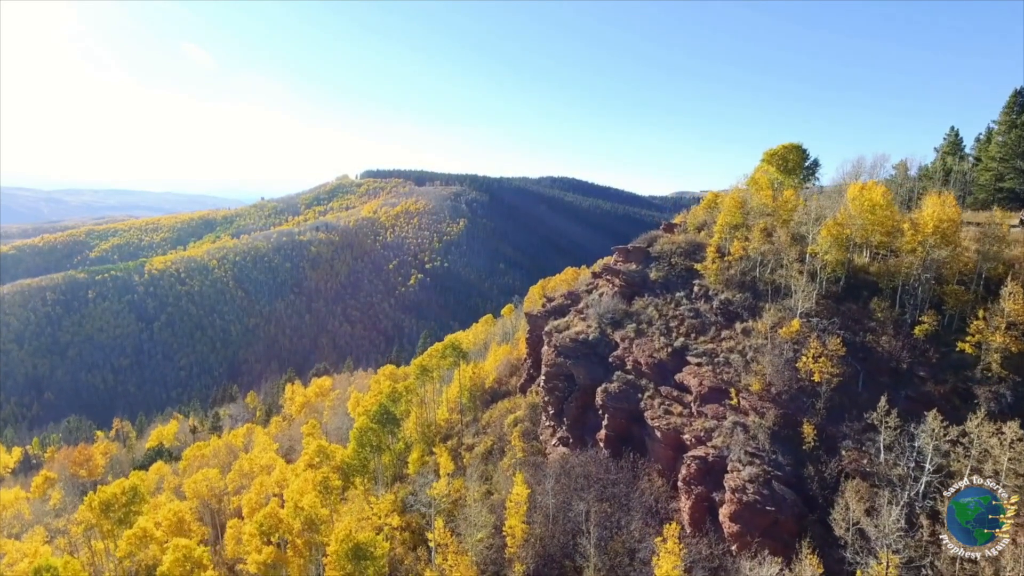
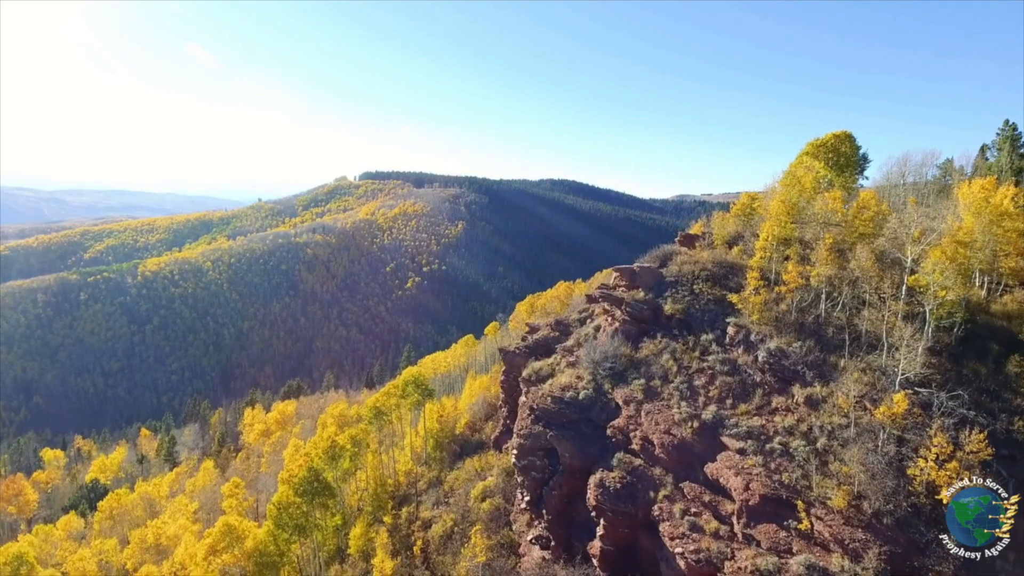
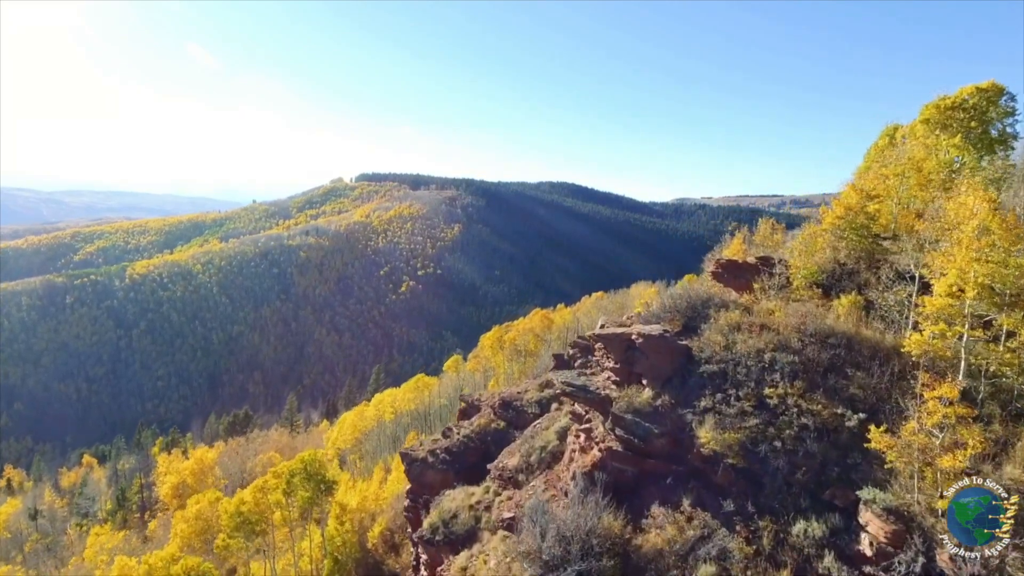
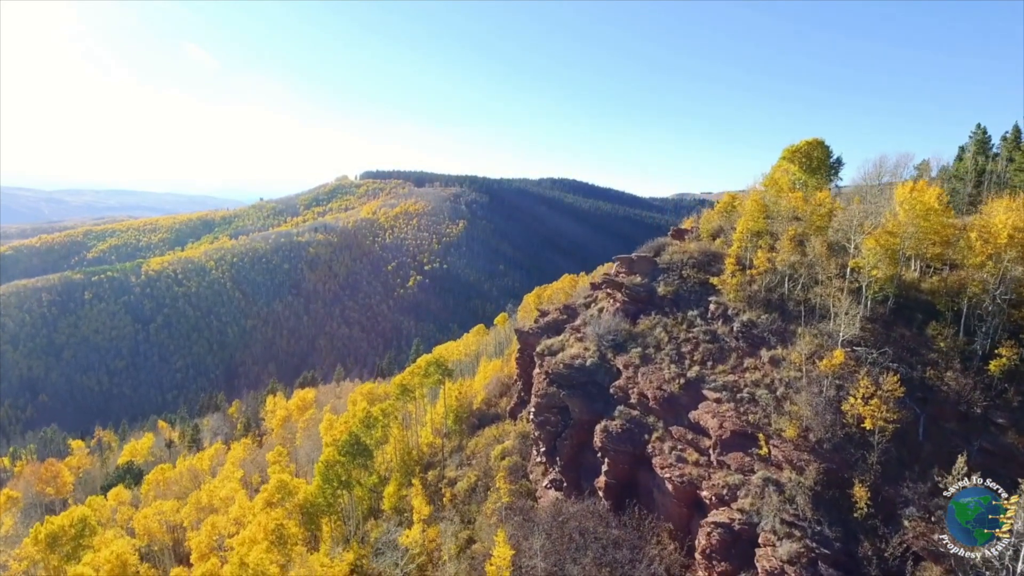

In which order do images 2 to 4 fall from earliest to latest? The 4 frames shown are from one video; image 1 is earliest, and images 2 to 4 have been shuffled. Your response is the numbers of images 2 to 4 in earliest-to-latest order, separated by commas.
4, 2, 3
